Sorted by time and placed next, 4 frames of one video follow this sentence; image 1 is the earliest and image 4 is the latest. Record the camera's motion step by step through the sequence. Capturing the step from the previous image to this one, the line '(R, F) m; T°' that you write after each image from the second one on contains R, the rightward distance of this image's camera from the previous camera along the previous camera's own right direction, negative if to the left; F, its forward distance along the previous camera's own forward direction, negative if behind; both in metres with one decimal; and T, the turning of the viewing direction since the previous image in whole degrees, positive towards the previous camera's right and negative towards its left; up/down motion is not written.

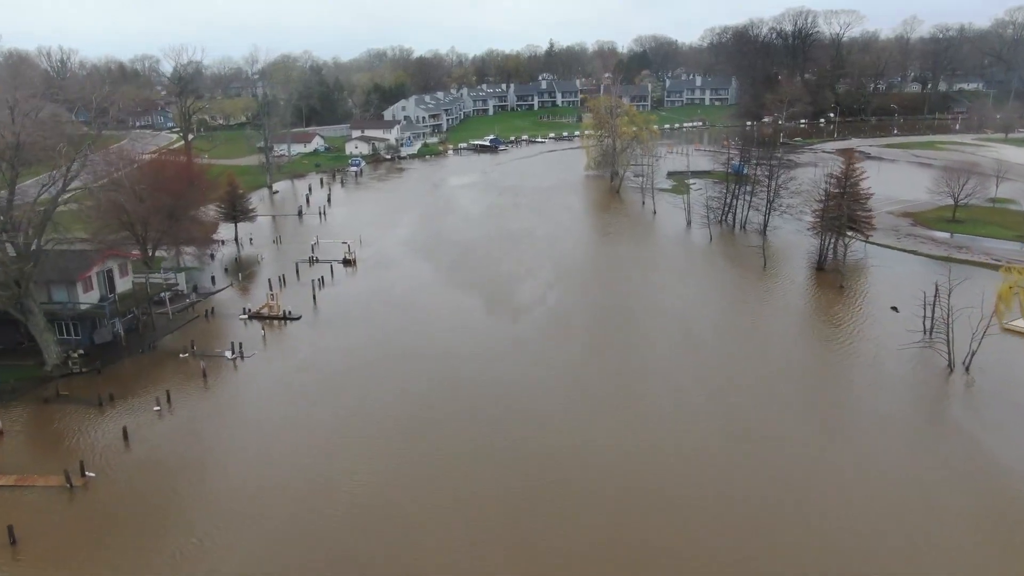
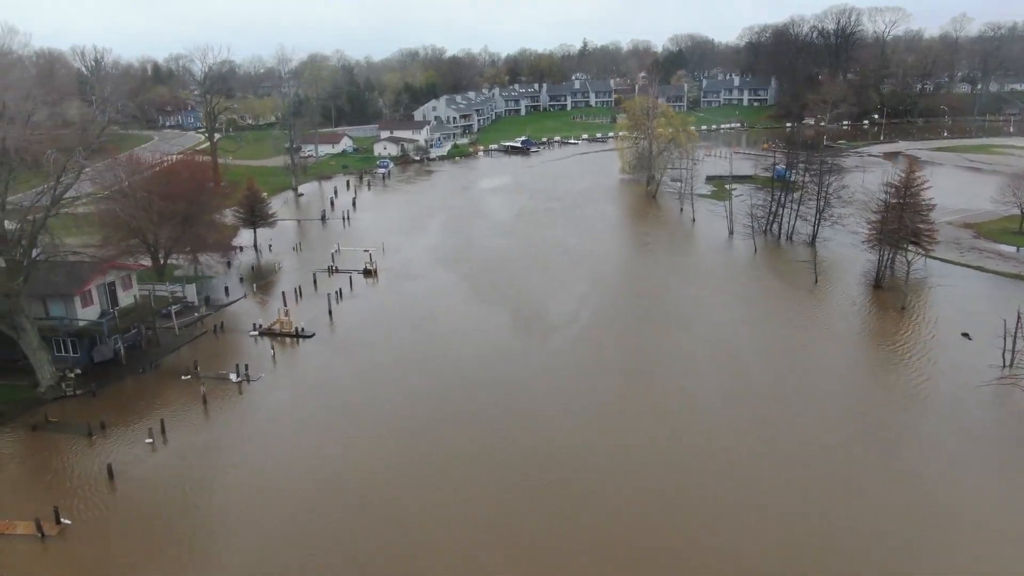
(0.0, +2.2) m; -2°
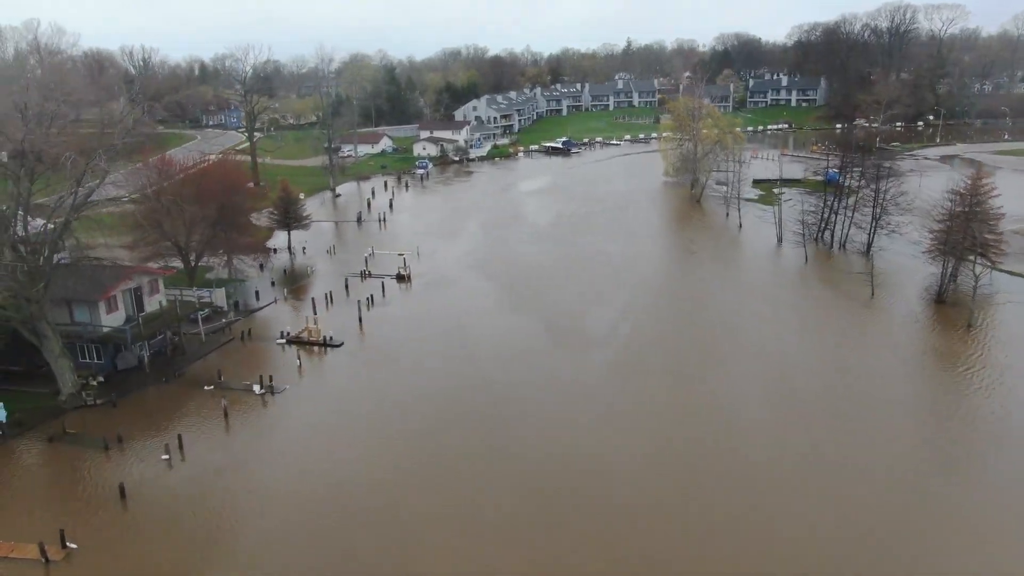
(+0.1, +1.2) m; -3°
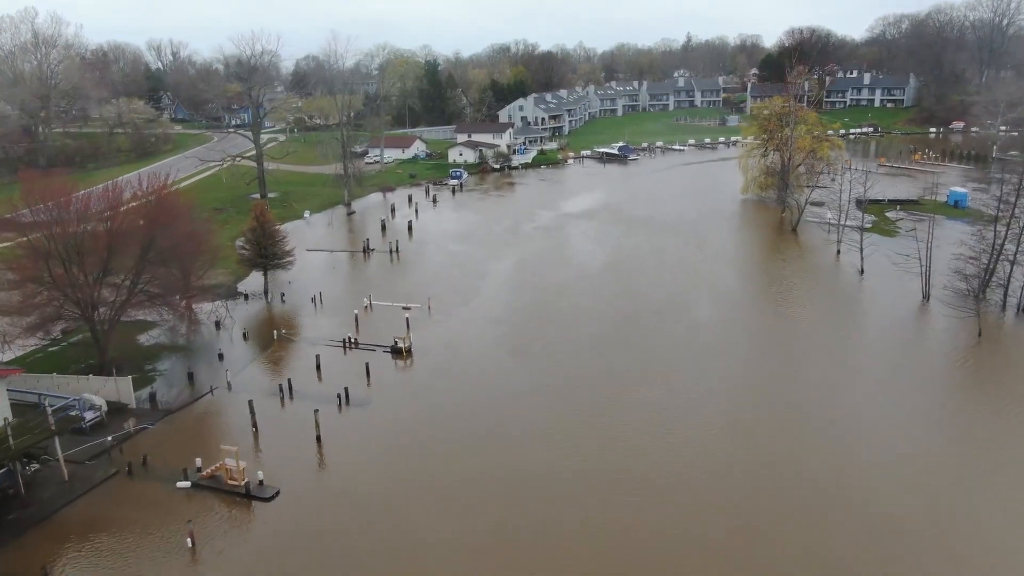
(+0.1, +9.5) m; -4°
